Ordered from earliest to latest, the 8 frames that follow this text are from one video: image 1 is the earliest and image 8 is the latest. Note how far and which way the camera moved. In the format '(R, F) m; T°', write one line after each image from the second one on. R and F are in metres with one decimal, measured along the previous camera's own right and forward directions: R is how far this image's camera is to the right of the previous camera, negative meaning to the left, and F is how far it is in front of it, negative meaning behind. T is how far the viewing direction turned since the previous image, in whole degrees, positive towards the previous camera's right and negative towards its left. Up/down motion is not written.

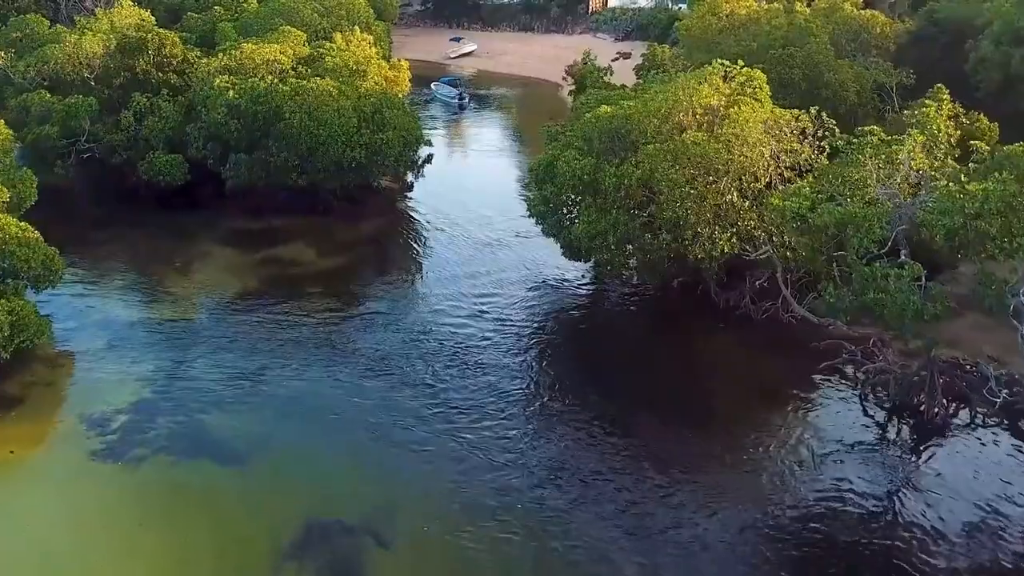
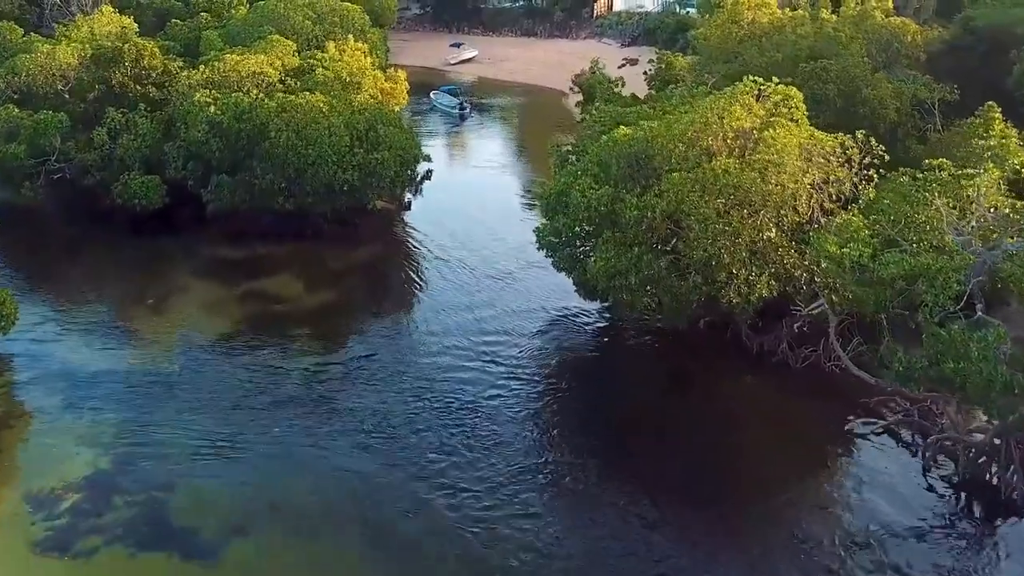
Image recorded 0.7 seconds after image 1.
(-0.3, +3.2) m; 0°
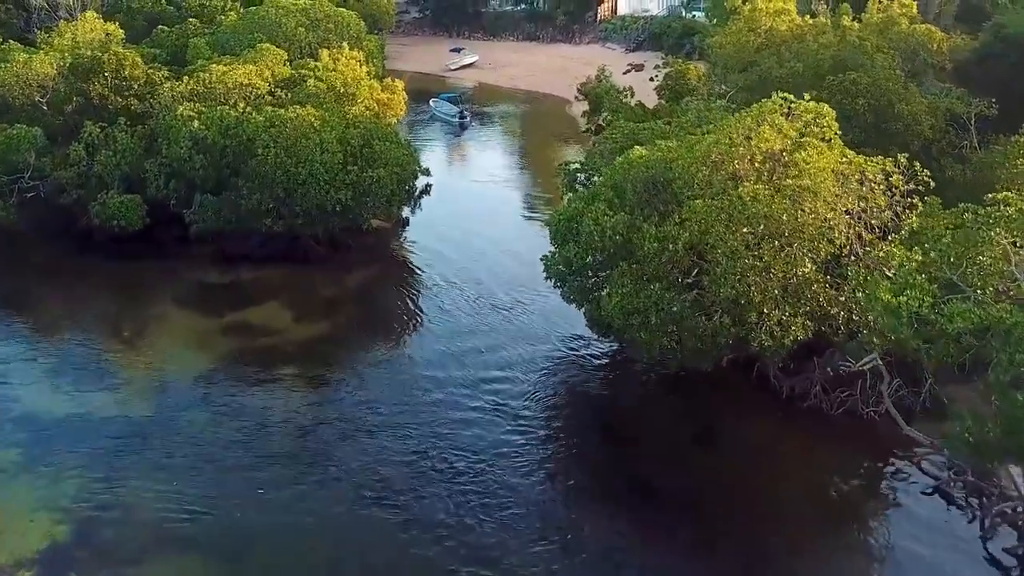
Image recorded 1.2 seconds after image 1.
(-0.2, +2.4) m; 0°
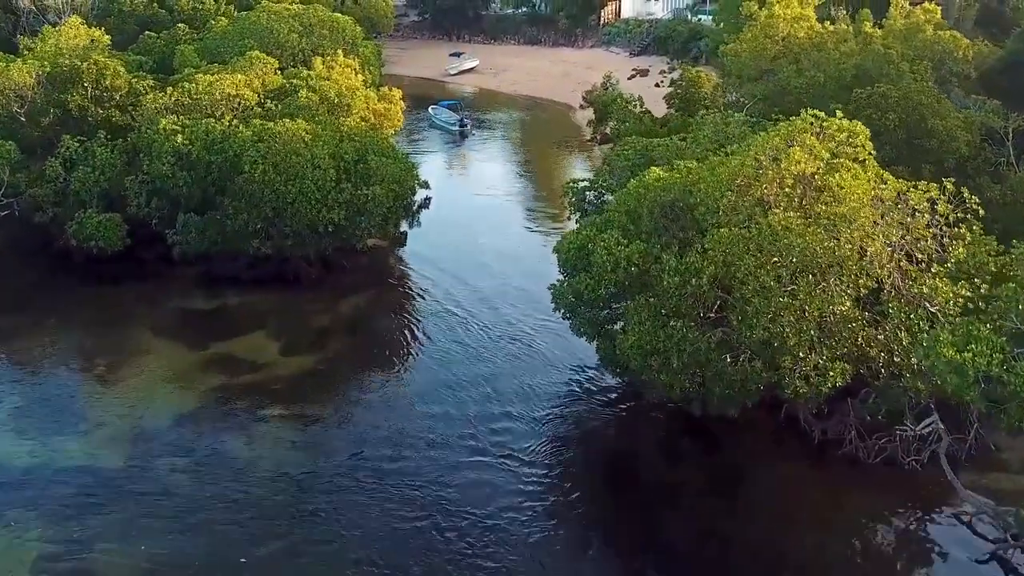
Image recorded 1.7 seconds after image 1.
(-0.2, +2.1) m; 0°
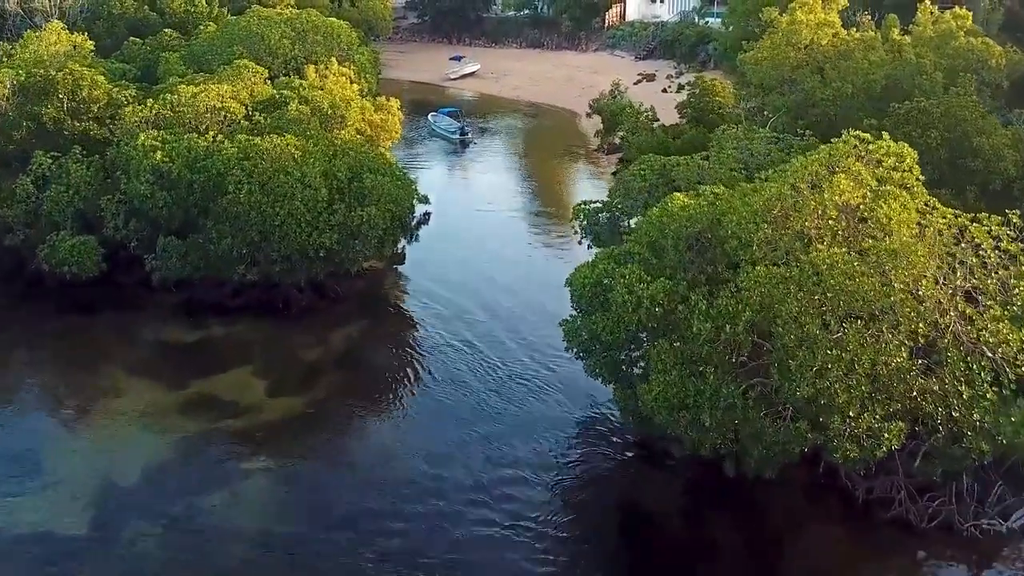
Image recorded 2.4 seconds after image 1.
(-0.2, +2.3) m; 0°
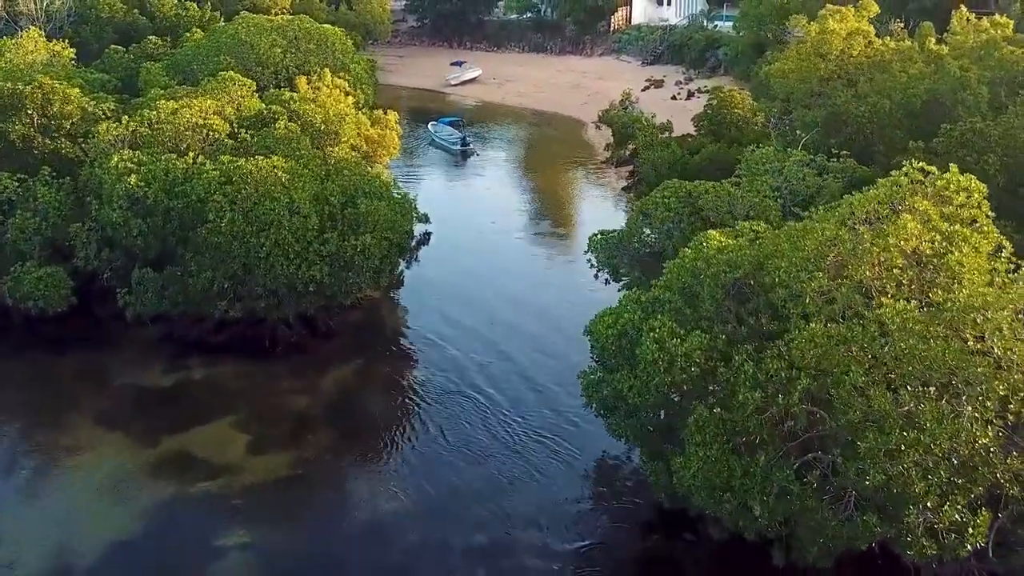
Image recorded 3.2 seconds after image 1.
(-0.3, +2.6) m; 0°
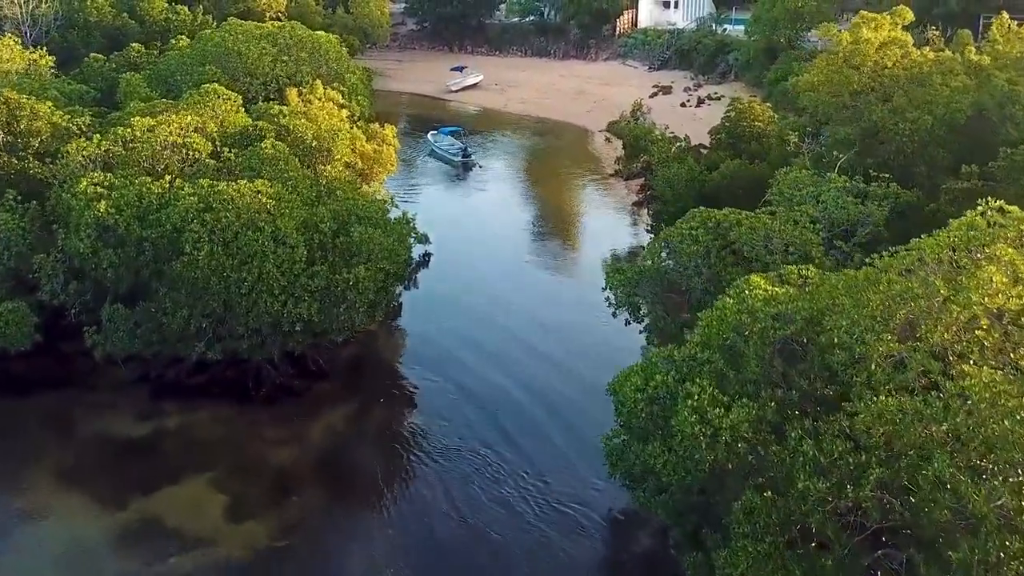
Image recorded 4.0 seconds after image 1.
(-0.2, +2.5) m; 0°
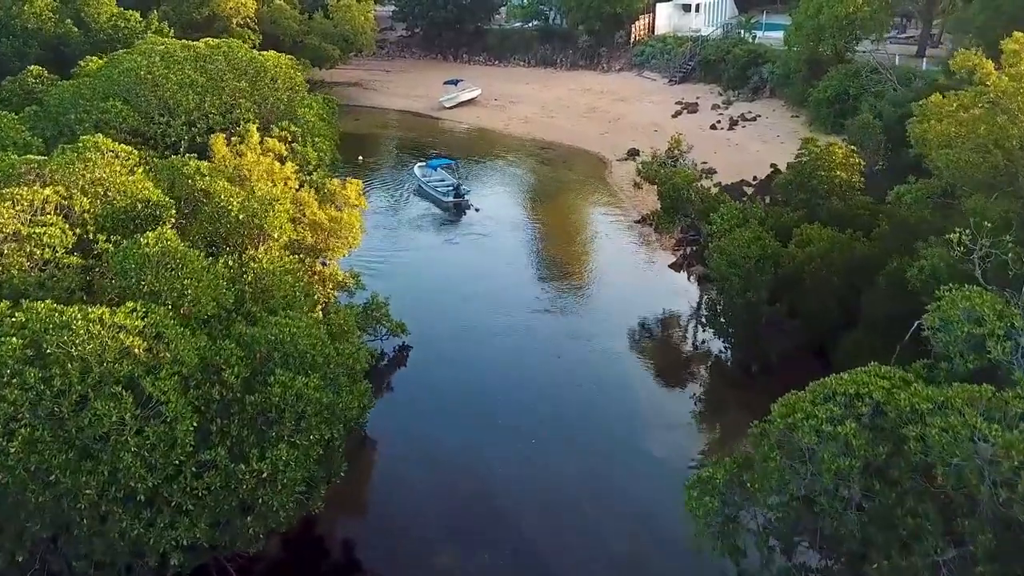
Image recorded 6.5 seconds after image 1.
(-0.2, +9.0) m; 0°
